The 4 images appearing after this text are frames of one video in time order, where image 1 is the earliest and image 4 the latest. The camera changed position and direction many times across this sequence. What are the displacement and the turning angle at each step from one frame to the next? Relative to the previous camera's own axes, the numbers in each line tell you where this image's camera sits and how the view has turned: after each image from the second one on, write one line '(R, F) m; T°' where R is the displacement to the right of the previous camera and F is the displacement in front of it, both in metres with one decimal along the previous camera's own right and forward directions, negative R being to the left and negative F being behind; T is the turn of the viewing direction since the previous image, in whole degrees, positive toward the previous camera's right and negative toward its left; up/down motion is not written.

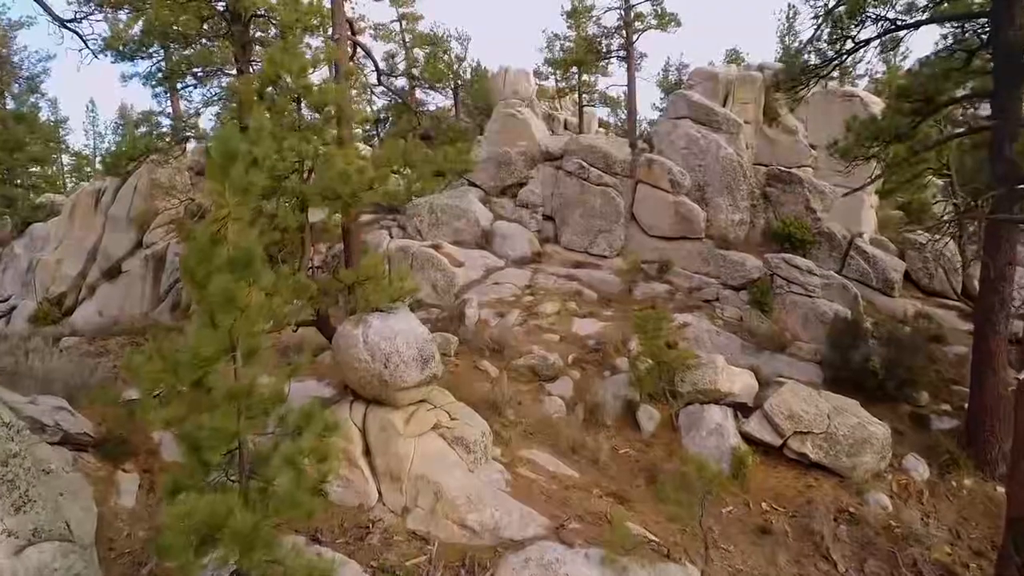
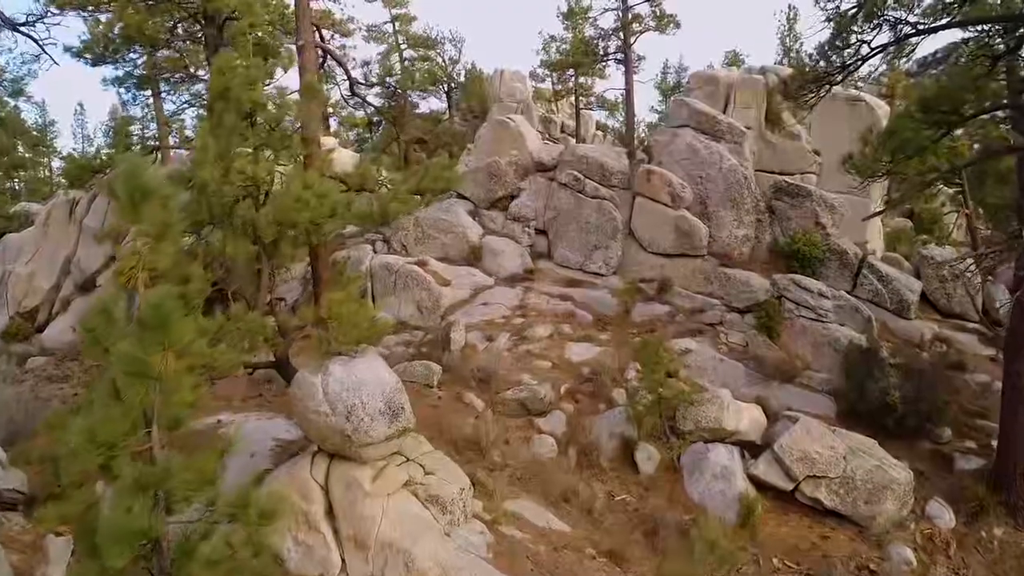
(+0.2, +0.8) m; 0°
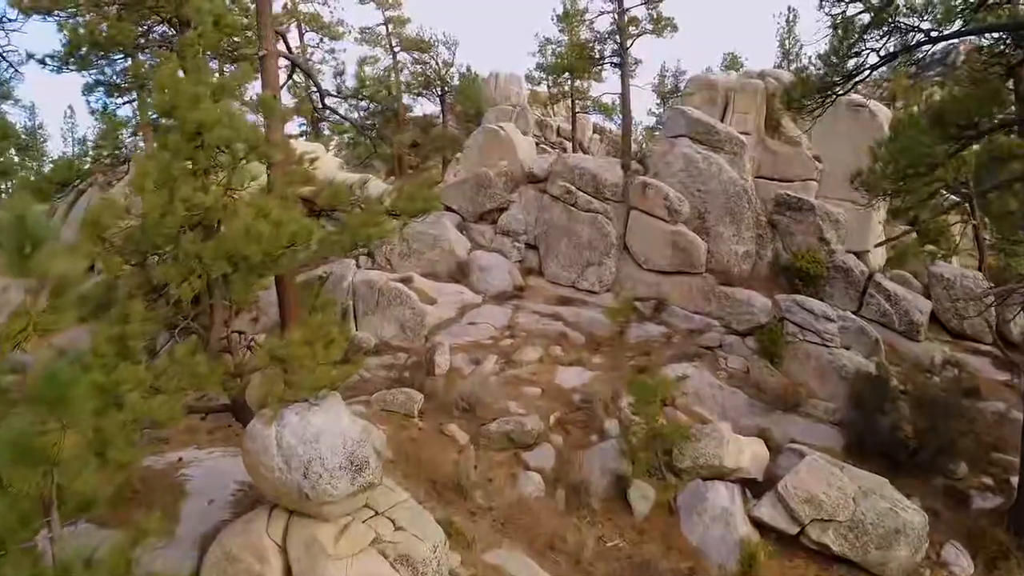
(+0.2, +0.6) m; 0°
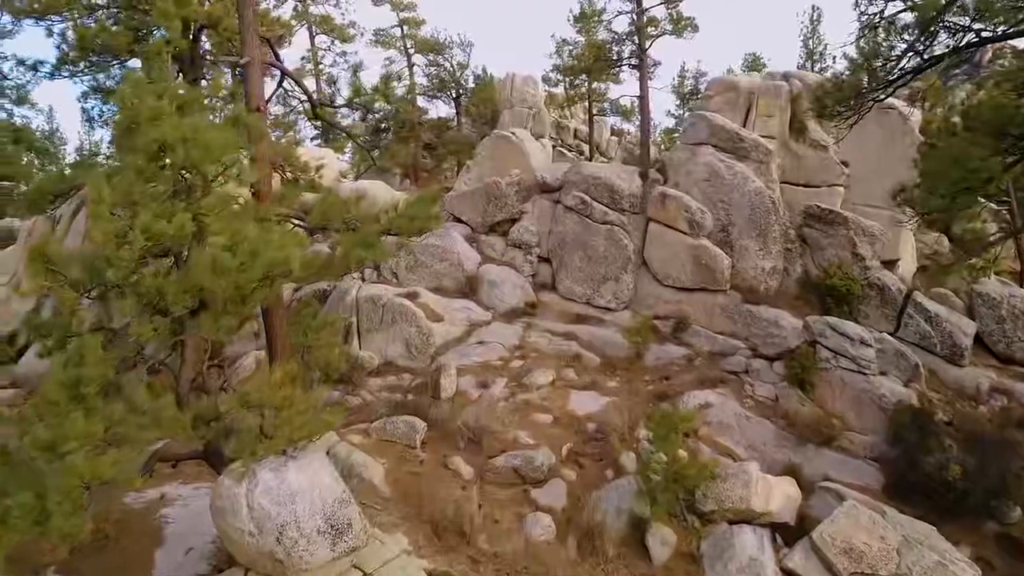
(+0.1, +0.7) m; -1°
